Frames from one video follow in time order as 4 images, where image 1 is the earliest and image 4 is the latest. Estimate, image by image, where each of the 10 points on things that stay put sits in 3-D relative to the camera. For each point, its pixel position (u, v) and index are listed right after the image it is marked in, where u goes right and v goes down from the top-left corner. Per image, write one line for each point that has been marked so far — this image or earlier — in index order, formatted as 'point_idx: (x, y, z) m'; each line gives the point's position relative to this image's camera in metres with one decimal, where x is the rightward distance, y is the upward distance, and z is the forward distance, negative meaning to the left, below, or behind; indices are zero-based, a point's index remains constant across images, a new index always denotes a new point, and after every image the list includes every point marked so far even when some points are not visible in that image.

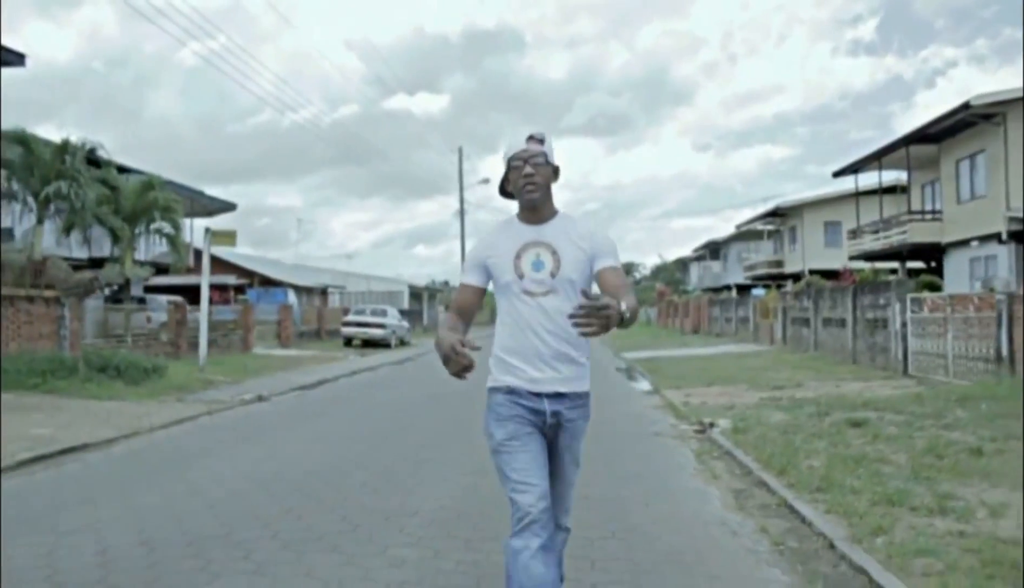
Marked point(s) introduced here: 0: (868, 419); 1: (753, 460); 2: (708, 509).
0: (+4.0, -1.4, +11.6) m
1: (+2.2, -1.5, +9.2) m
2: (+1.4, -1.5, +7.4) m
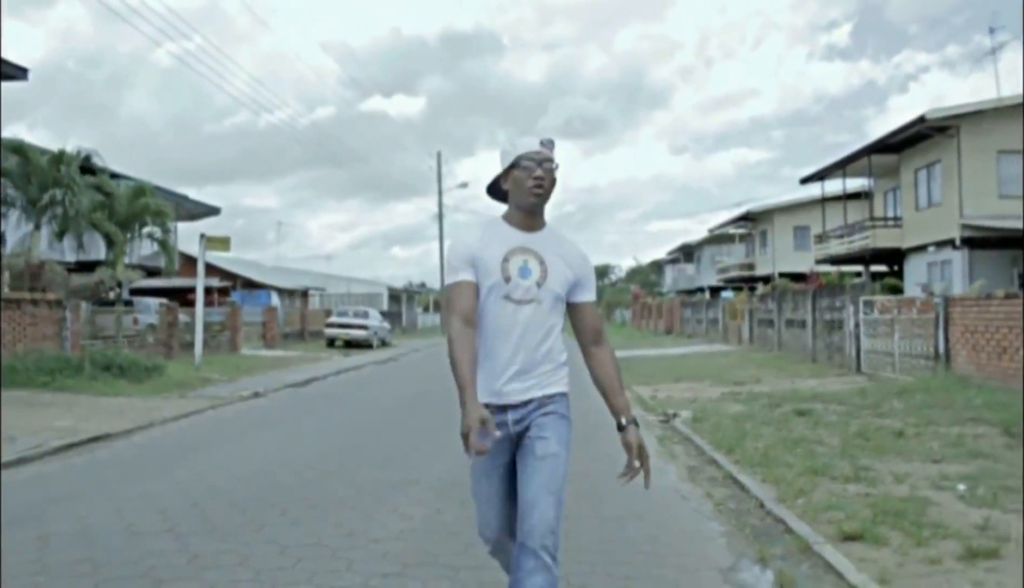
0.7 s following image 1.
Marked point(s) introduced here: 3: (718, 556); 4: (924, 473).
0: (+3.8, -1.4, +13.0) m
1: (+2.0, -1.5, +10.6) m
2: (+1.3, -1.6, +8.7) m
3: (+1.2, -1.5, +5.9) m
4: (+3.2, -1.4, +8.1) m
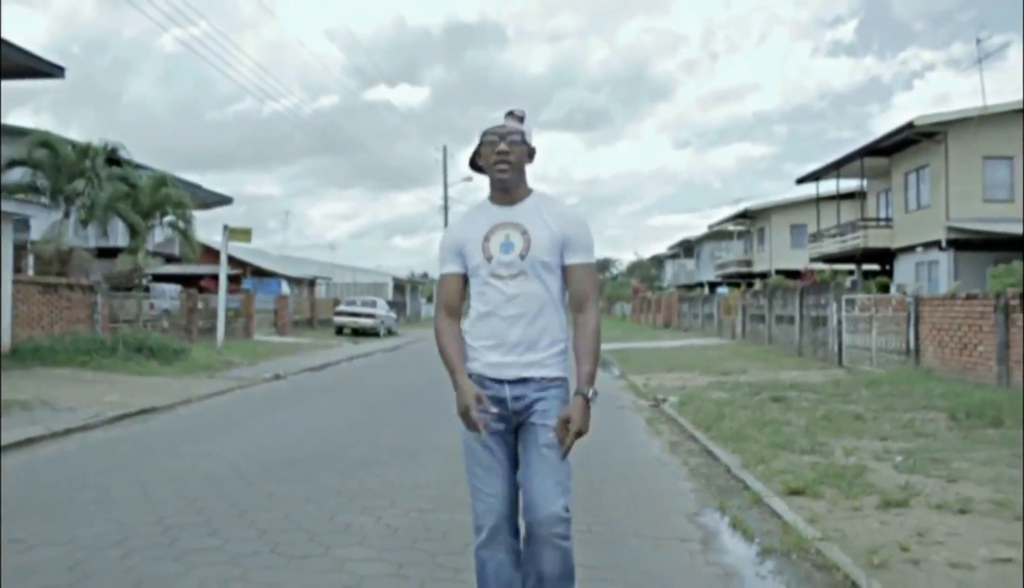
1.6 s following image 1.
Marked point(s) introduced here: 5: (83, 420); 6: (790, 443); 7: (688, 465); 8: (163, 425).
0: (+3.8, -1.4, +14.4) m
1: (+2.1, -1.5, +12.0) m
2: (+1.3, -1.5, +10.1) m
3: (+1.2, -1.5, +7.3) m
4: (+3.2, -1.4, +9.4) m
5: (-5.0, -1.5, +12.3) m
6: (+2.6, -1.4, +9.7) m
7: (+1.6, -1.5, +9.3) m
8: (-4.3, -1.6, +12.7) m
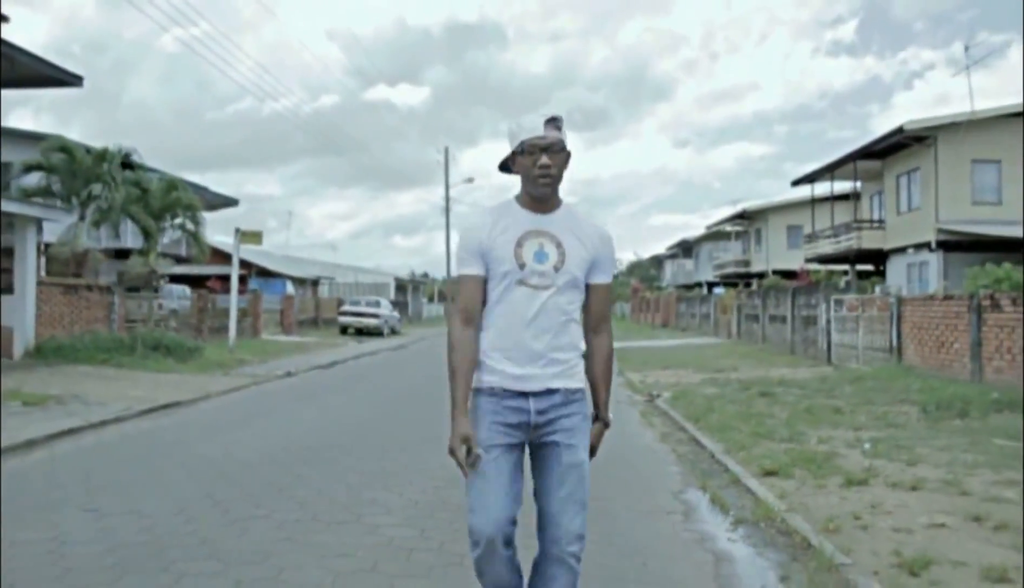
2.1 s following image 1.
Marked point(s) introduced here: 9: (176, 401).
0: (+3.9, -1.4, +15.2) m
1: (+2.1, -1.5, +12.8) m
2: (+1.4, -1.6, +11.0) m
3: (+1.3, -1.5, +8.2) m
4: (+3.3, -1.4, +10.3) m
5: (-5.0, -1.5, +13.1) m
6: (+2.6, -1.4, +10.6) m
7: (+1.6, -1.5, +10.1) m
8: (-4.2, -1.6, +13.6) m
9: (-4.9, -1.5, +15.0) m
